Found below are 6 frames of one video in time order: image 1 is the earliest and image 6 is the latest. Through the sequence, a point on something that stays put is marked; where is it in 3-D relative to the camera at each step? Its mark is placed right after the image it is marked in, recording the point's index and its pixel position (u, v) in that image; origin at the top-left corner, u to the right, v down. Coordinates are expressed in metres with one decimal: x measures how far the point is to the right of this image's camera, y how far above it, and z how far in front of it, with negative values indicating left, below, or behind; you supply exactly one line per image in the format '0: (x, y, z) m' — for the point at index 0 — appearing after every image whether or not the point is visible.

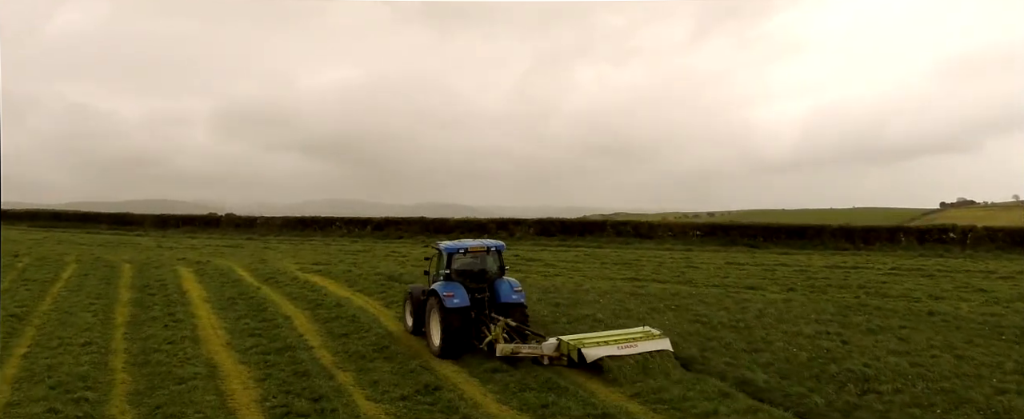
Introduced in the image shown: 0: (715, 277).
0: (+5.6, -1.9, +18.3) m
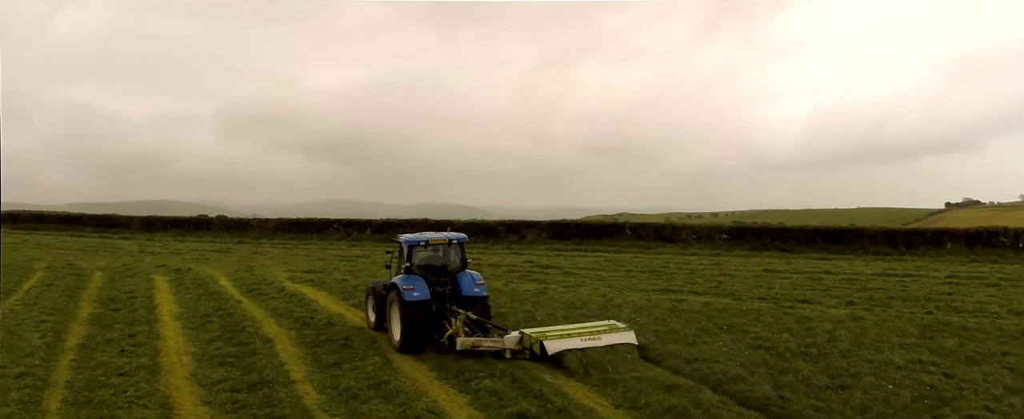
0: (+6.0, -1.9, +16.2) m
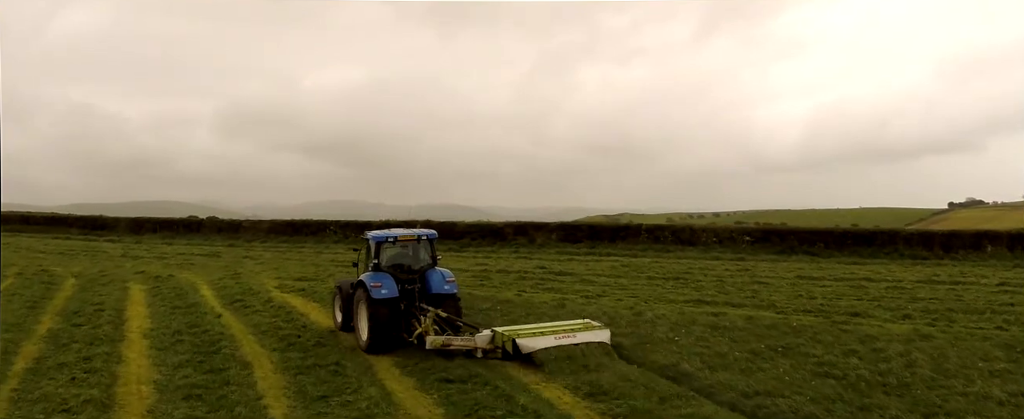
0: (+6.3, -1.9, +14.6) m
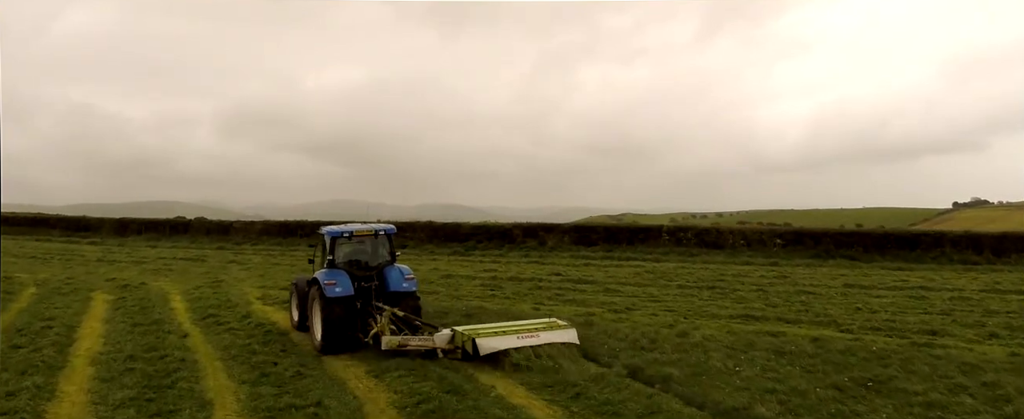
0: (+6.6, -1.9, +12.6) m
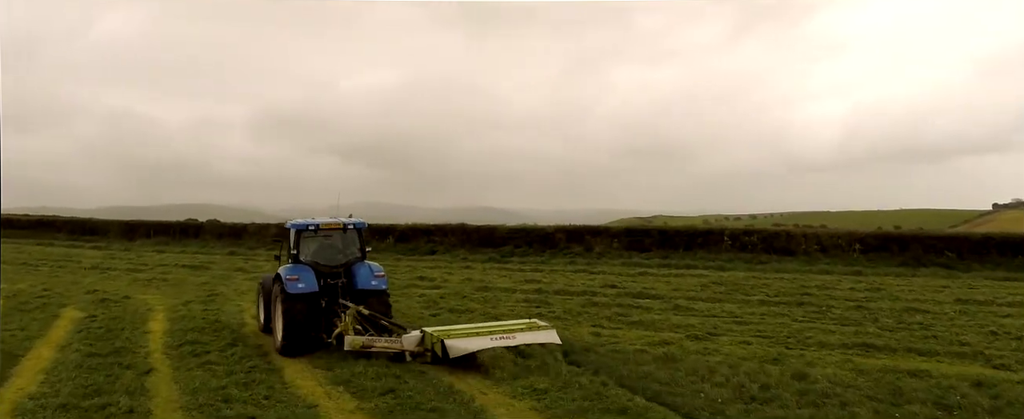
0: (+7.3, -1.9, +9.9) m
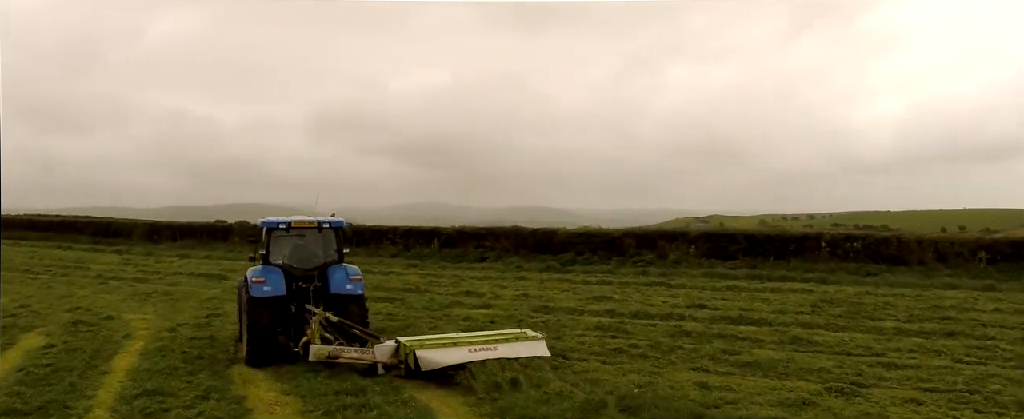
0: (+8.1, -2.0, +6.7) m
